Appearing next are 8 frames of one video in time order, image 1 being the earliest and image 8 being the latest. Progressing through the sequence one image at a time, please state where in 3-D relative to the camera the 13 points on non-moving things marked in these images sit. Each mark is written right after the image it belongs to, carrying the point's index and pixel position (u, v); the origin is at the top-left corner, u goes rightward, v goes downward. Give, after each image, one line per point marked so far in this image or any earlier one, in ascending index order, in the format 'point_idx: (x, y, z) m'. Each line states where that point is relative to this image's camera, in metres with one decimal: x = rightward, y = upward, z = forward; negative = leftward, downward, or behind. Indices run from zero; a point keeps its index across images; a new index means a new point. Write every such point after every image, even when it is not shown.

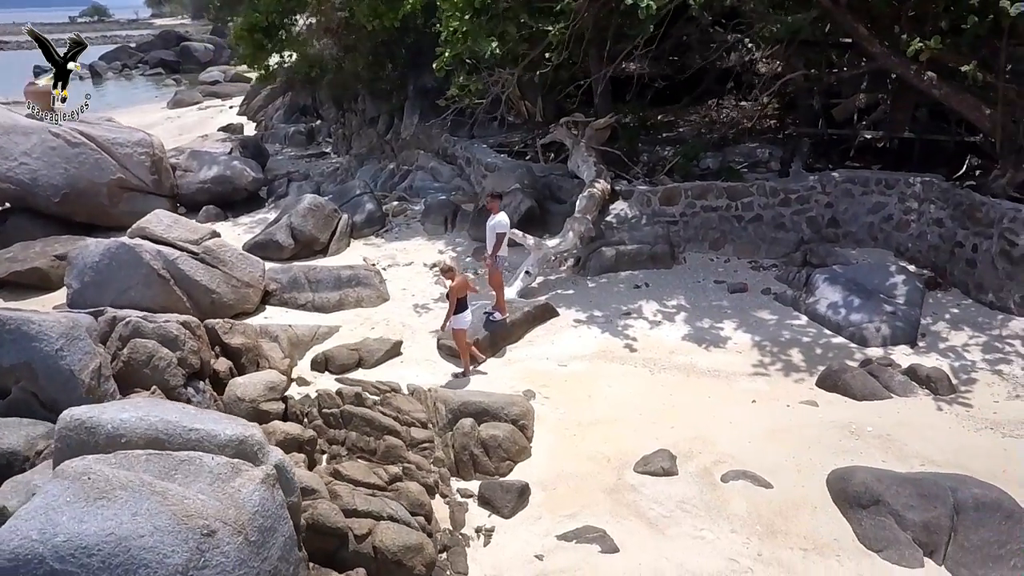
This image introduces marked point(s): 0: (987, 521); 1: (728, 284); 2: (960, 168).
0: (+3.8, -1.8, +6.4) m
1: (+3.0, +0.1, +11.2) m
2: (+6.7, +1.8, +12.1) m
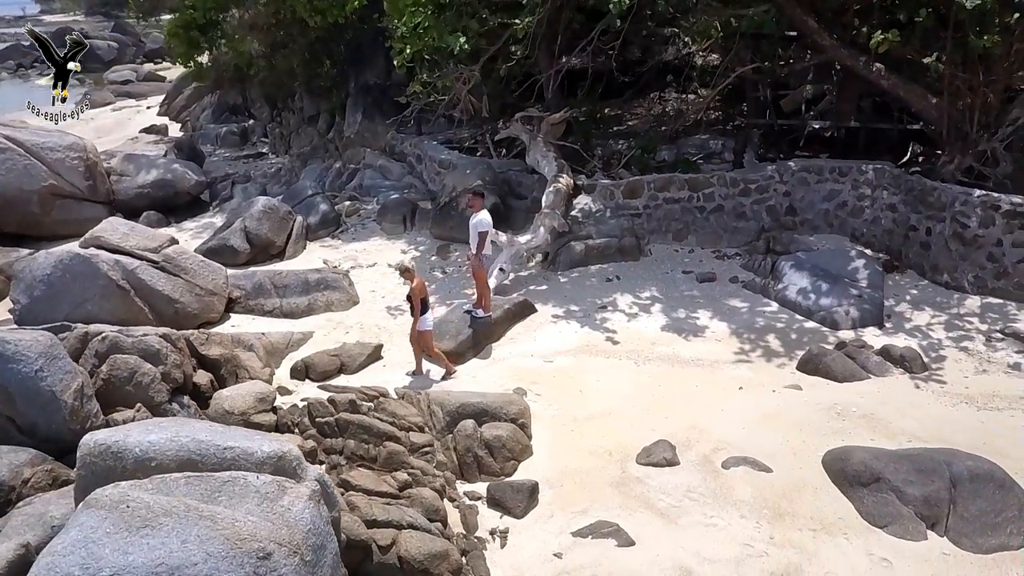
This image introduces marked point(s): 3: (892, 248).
0: (+3.9, -1.7, +6.8) m
1: (+2.6, +0.2, +11.4) m
2: (+6.1, +2.1, +12.7) m
3: (+5.3, +0.6, +11.4) m
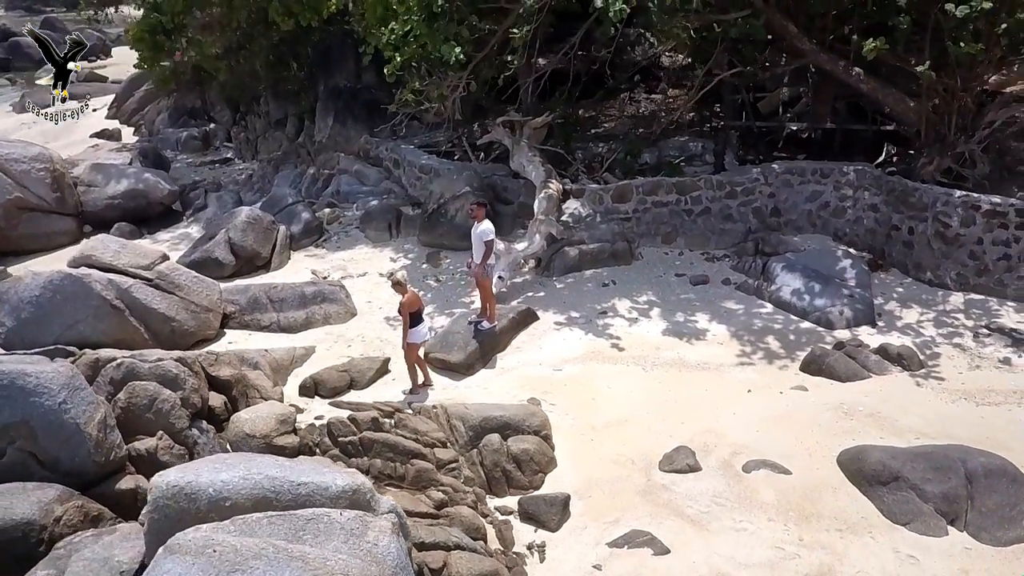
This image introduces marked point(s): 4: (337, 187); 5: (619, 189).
0: (+4.2, -1.7, +7.1) m
1: (+2.5, +0.2, +11.6) m
2: (+5.9, +2.1, +13.1) m
3: (+5.3, +0.6, +11.8) m
4: (-3.4, +2.0, +15.7) m
5: (+1.6, +1.5, +12.3) m
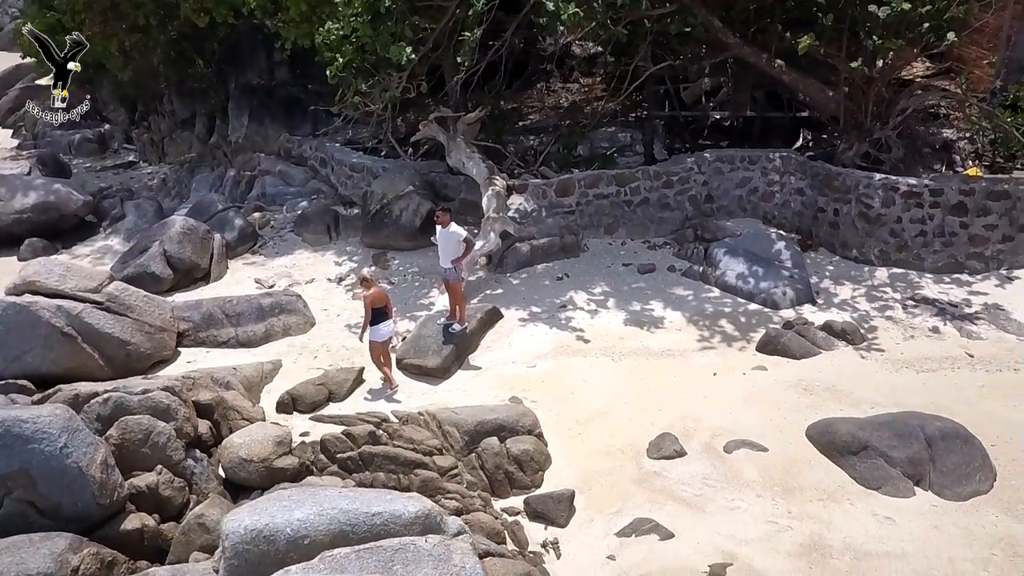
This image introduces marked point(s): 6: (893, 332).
0: (+4.3, -1.5, +7.9) m
1: (+1.8, +0.3, +12.0) m
2: (+4.9, +2.5, +13.9) m
3: (+4.5, +0.9, +12.6) m
4: (-4.7, +1.9, +15.3) m
5: (+0.8, +1.6, +12.5) m
6: (+4.8, -0.5, +10.2) m
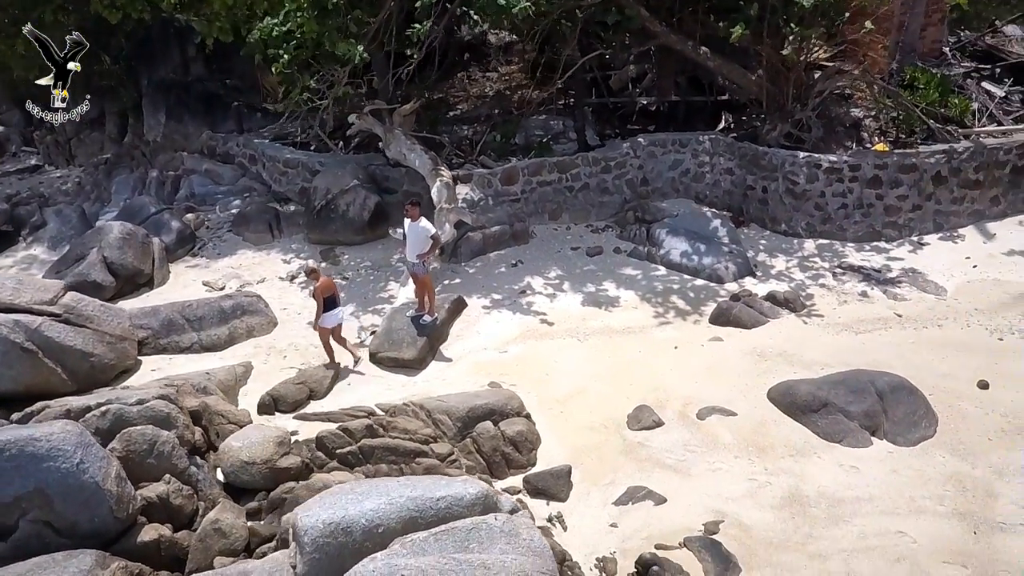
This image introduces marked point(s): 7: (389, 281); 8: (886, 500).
0: (+4.2, -1.2, +8.7) m
1: (+1.1, +0.6, +12.5) m
2: (+3.7, +3.0, +14.7) m
3: (+3.6, +1.4, +13.4) m
4: (-5.9, +1.8, +14.8) m
5: (-0.1, +1.8, +12.8) m
6: (+4.3, -0.1, +11.1) m
7: (-1.7, +0.1, +11.7) m
8: (+3.6, -2.0, +7.8) m
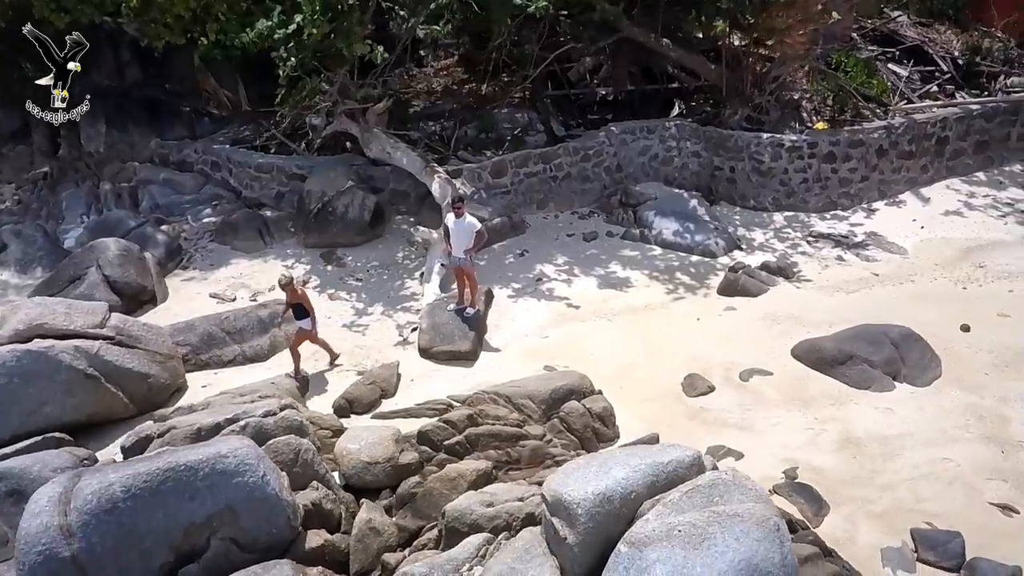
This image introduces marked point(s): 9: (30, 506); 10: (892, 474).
0: (+4.9, -0.7, +9.9) m
1: (+1.1, +0.9, +13.1) m
2: (+3.1, +3.4, +15.7) m
3: (+3.3, +1.8, +14.4) m
4: (-6.3, +1.5, +14.2) m
5: (-0.2, +2.0, +13.2) m
6: (+4.5, +0.4, +12.3) m
7: (-1.6, +0.1, +11.9) m
8: (+4.5, -1.6, +8.9) m
9: (-3.2, -1.5, +5.5) m
10: (+3.9, -1.9, +8.4) m
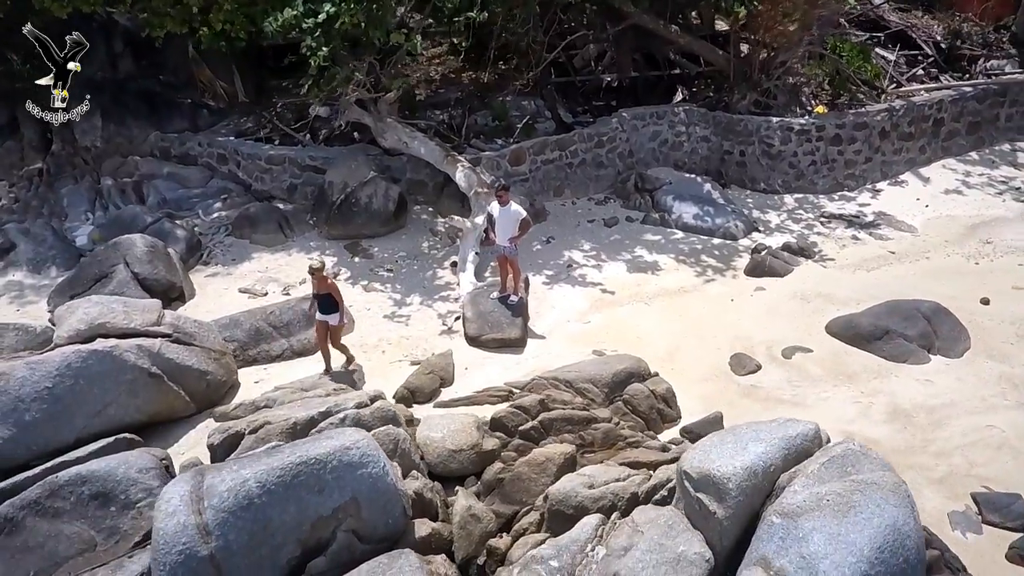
0: (+5.4, -0.4, +10.3) m
1: (+1.4, +1.1, +13.2) m
2: (+3.2, +3.8, +15.9) m
3: (+3.6, +2.1, +14.7) m
4: (-6.0, +1.6, +13.8) m
5: (+0.1, +2.2, +13.2) m
6: (+4.9, +0.7, +12.7) m
7: (-1.1, +0.3, +11.8) m
8: (+5.2, -1.3, +9.3) m
9: (-2.3, -1.4, +5.4) m
10: (+4.6, -1.7, +8.8) m
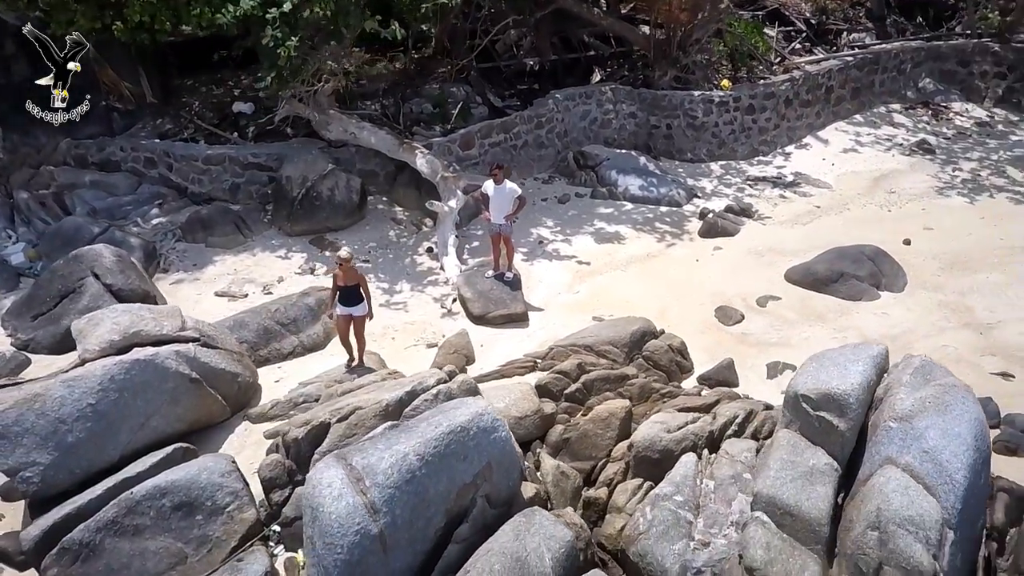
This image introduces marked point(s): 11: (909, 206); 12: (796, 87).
0: (+5.3, +0.4, +11.6) m
1: (+0.7, +1.5, +13.7) m
2: (+1.7, +4.3, +16.7) m
3: (+2.4, +2.7, +15.5) m
4: (-6.7, +1.3, +12.9) m
5: (-0.8, +2.5, +13.4) m
6: (+4.2, +1.4, +13.8) m
7: (-1.5, +0.5, +11.9) m
8: (+5.3, -0.5, +10.6) m
9: (-1.2, -1.3, +5.3) m
10: (+4.9, -0.9, +10.0) m
11: (+6.7, +1.4, +13.7) m
12: (+5.5, +3.9, +15.8) m
